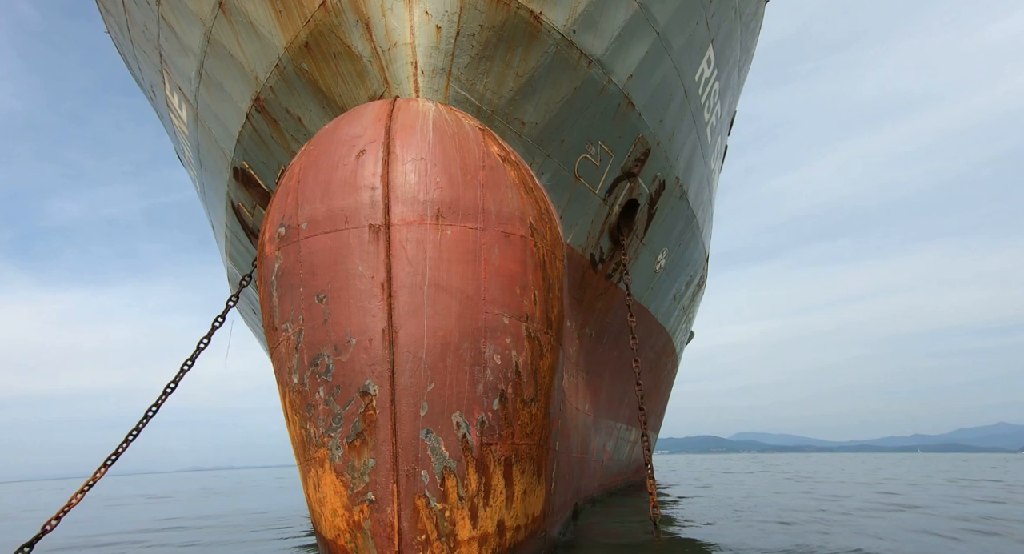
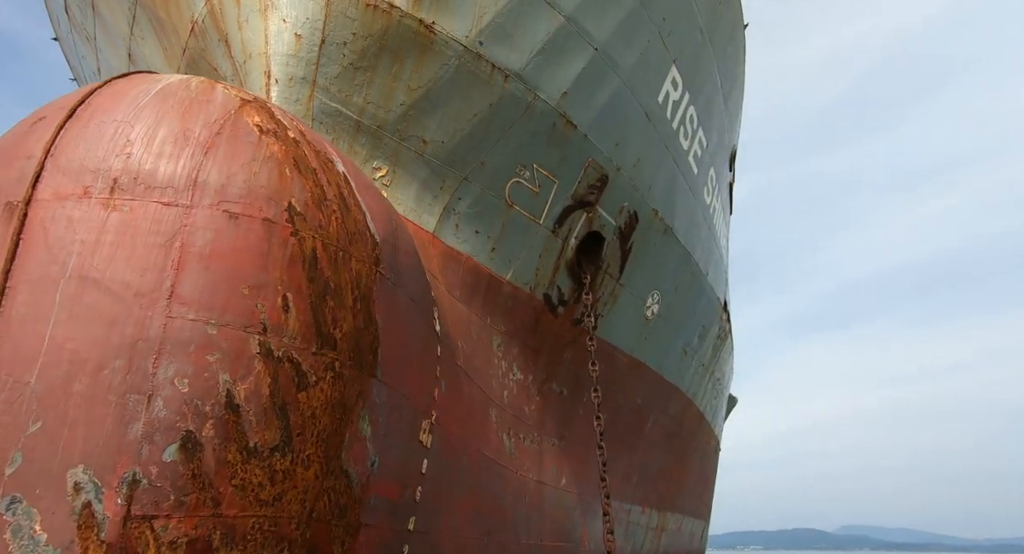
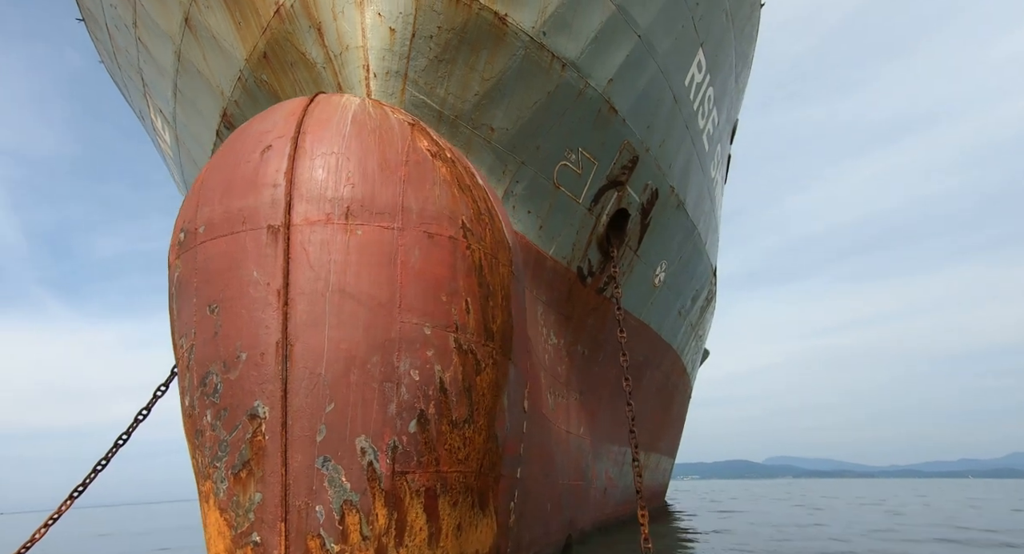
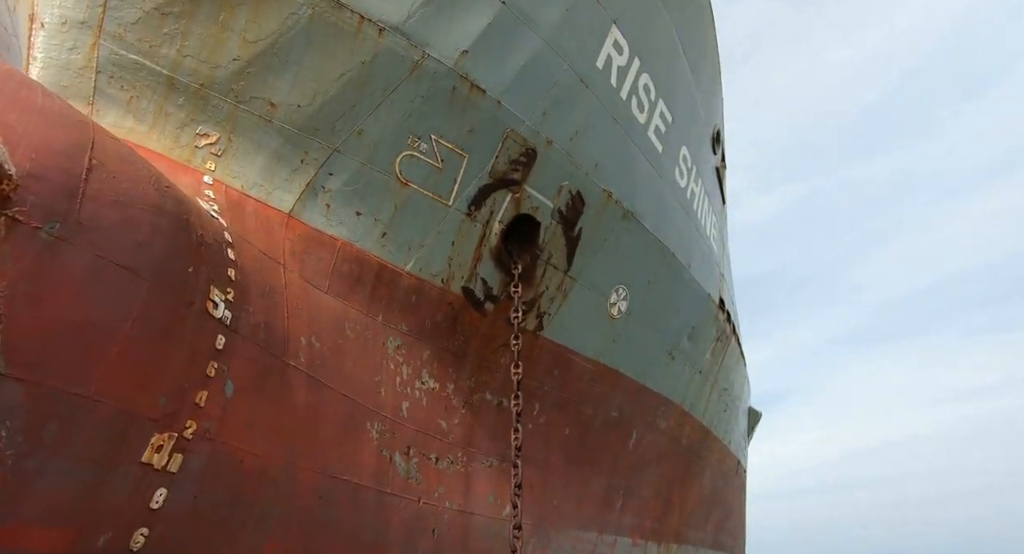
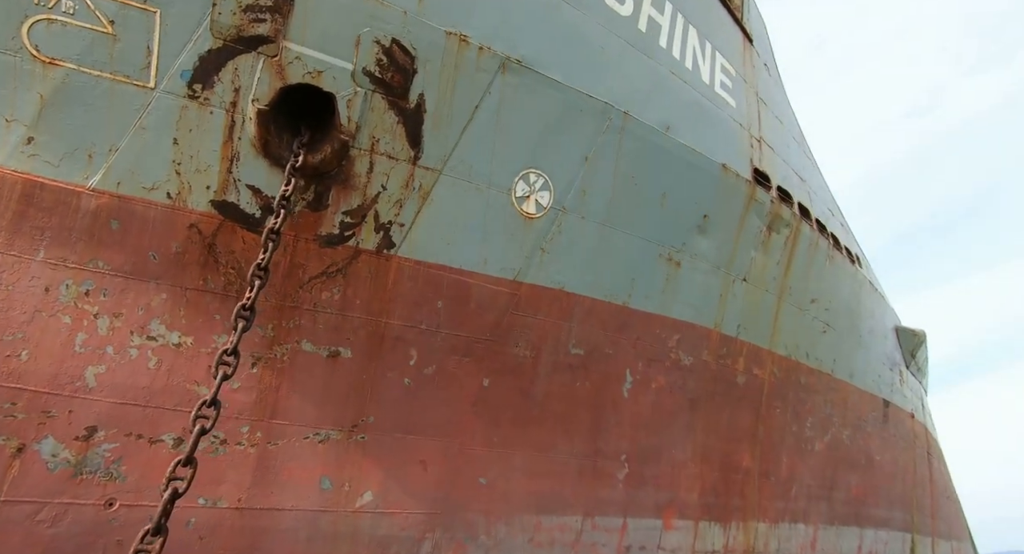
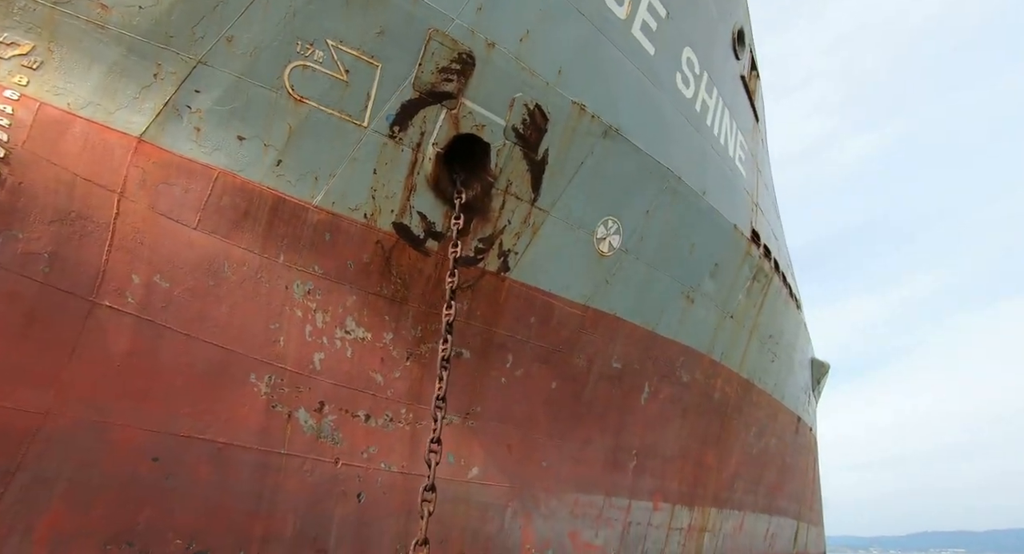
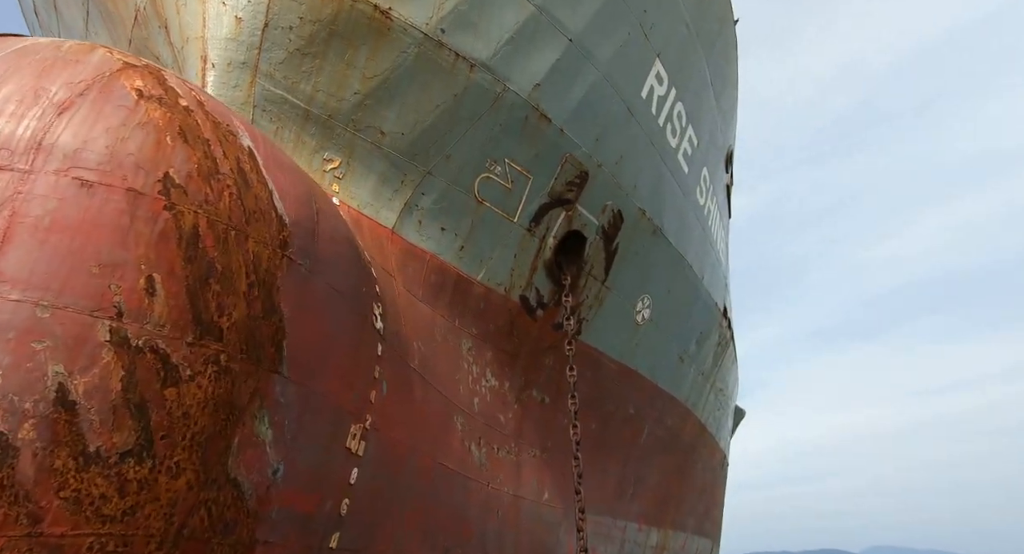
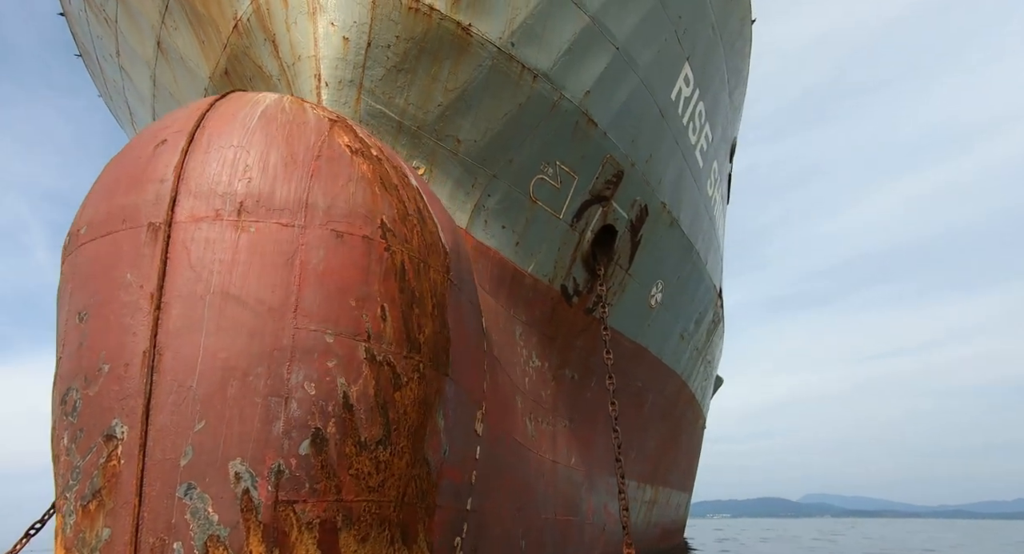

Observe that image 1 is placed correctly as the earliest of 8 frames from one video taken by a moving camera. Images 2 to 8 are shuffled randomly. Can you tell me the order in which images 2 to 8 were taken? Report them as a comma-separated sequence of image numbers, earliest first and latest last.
3, 8, 2, 7, 4, 6, 5
